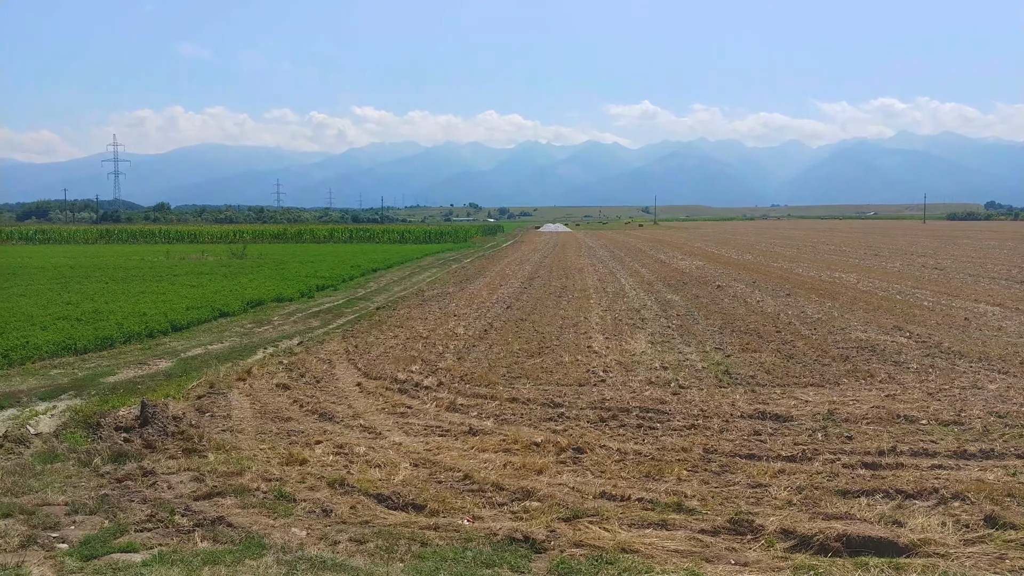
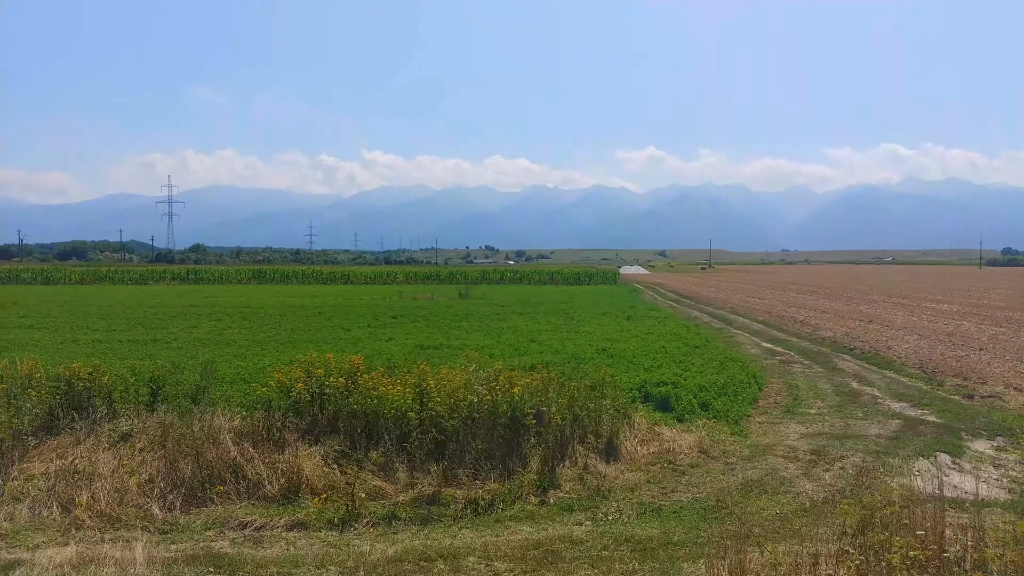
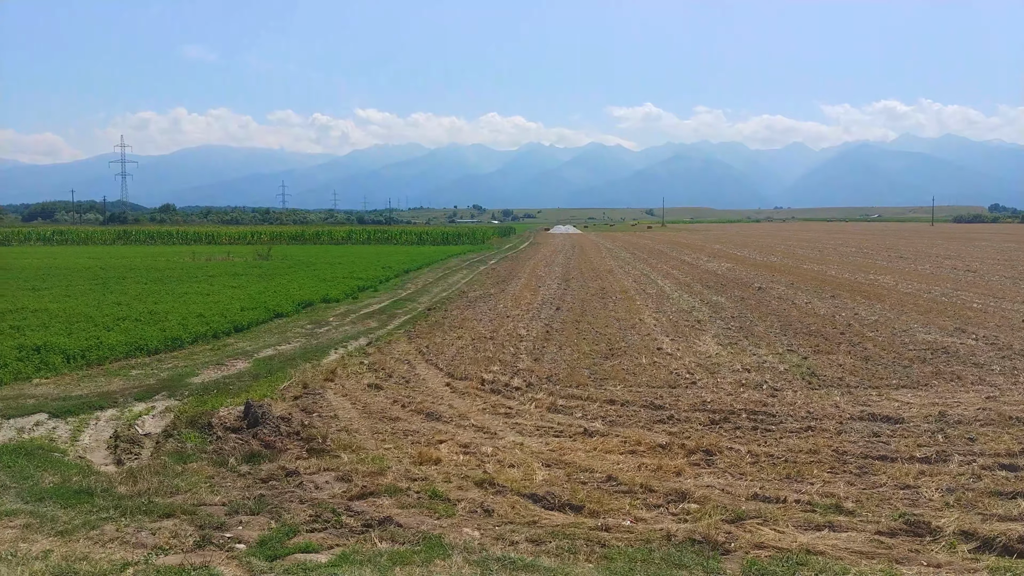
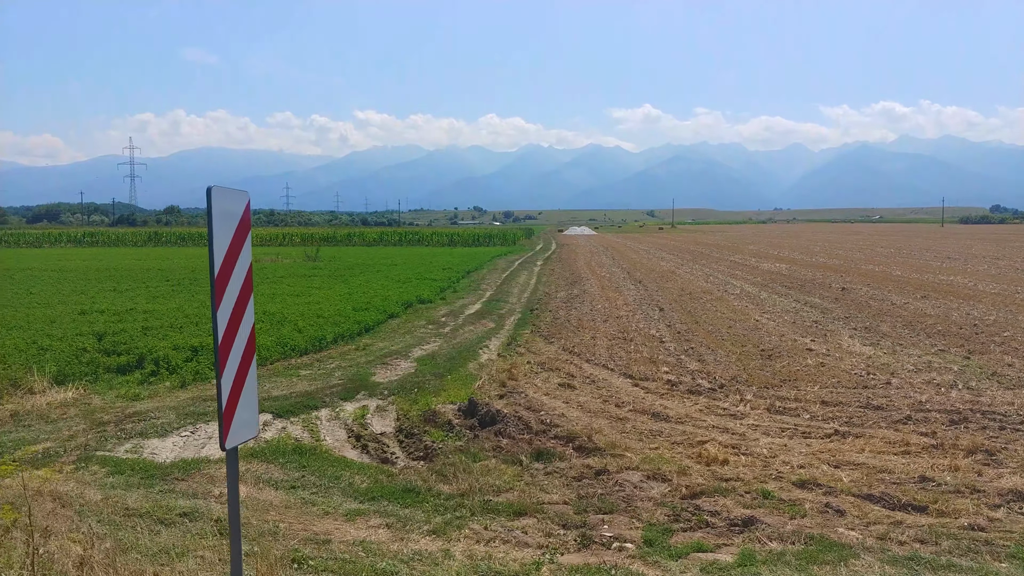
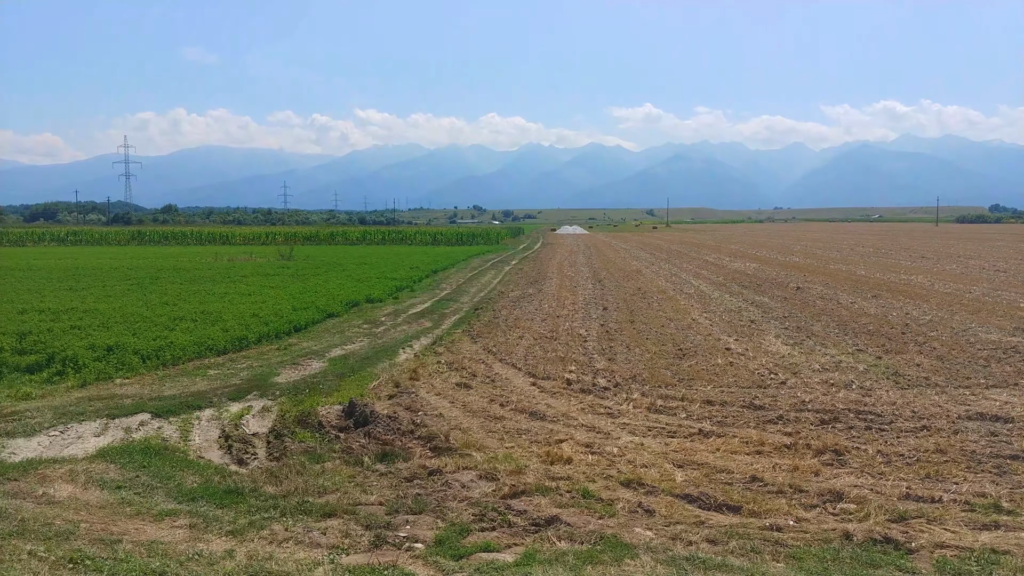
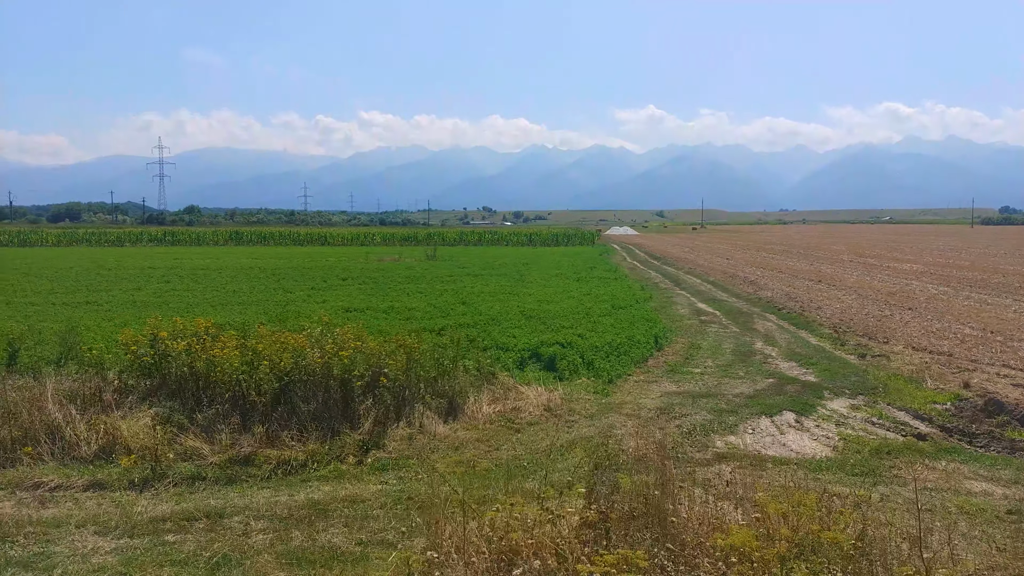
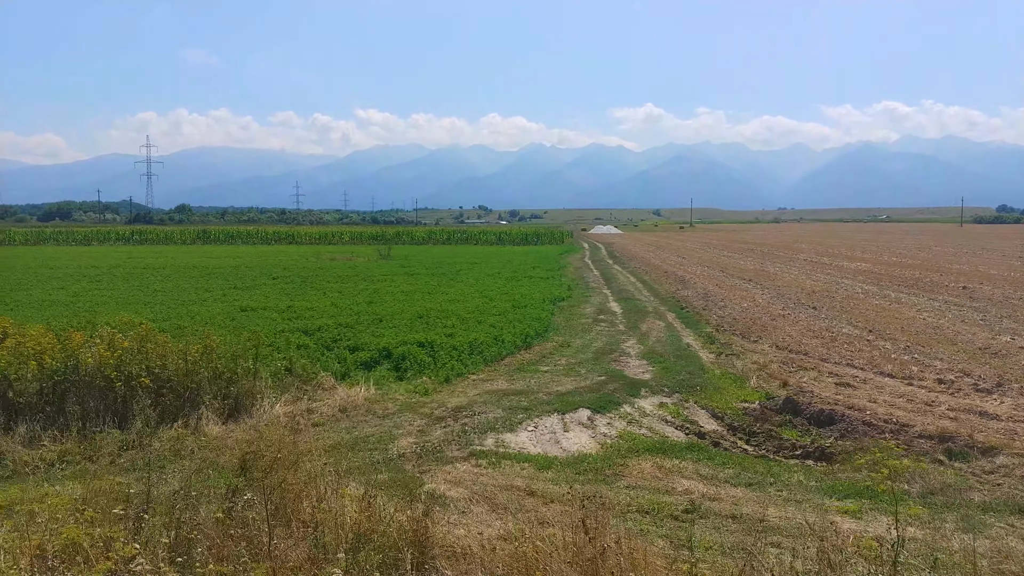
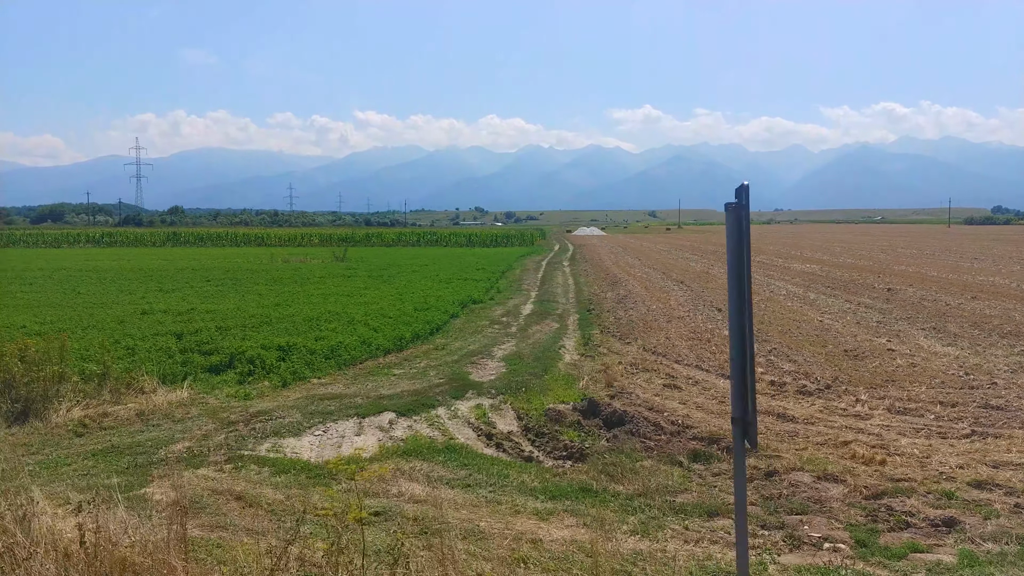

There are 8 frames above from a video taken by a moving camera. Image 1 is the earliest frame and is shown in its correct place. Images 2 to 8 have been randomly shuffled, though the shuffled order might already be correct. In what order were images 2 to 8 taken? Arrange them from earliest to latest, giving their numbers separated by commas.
3, 5, 4, 8, 7, 6, 2
